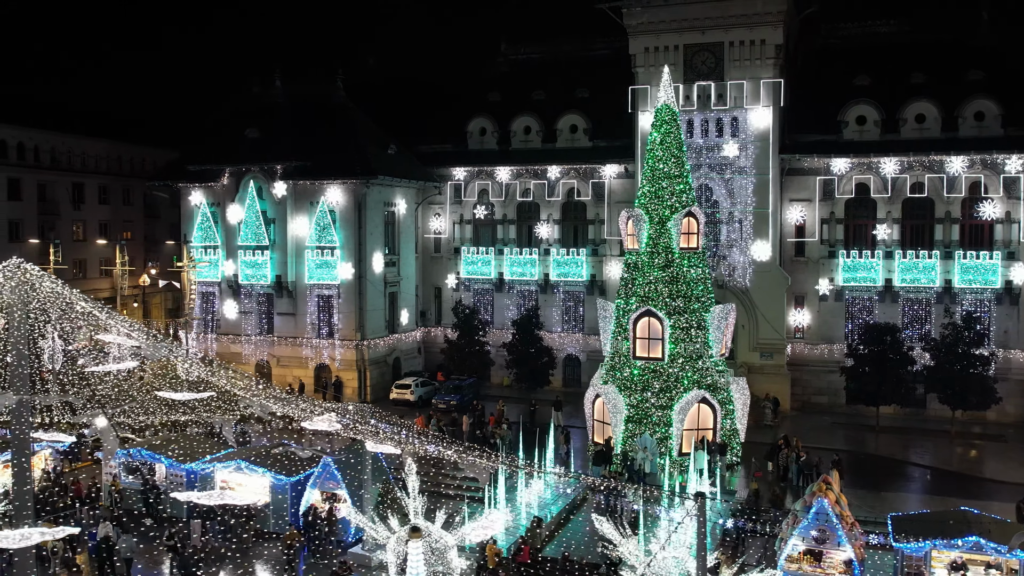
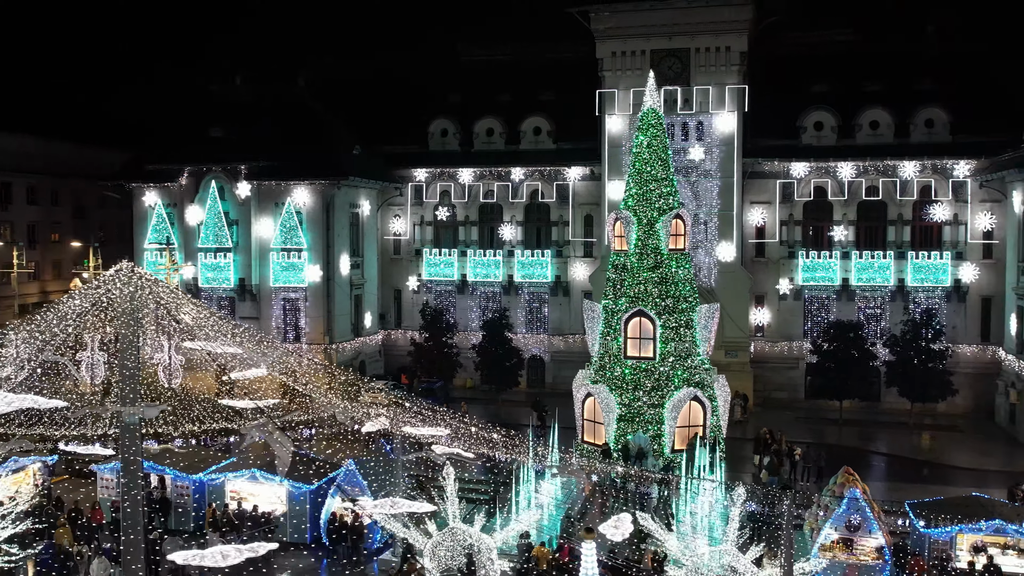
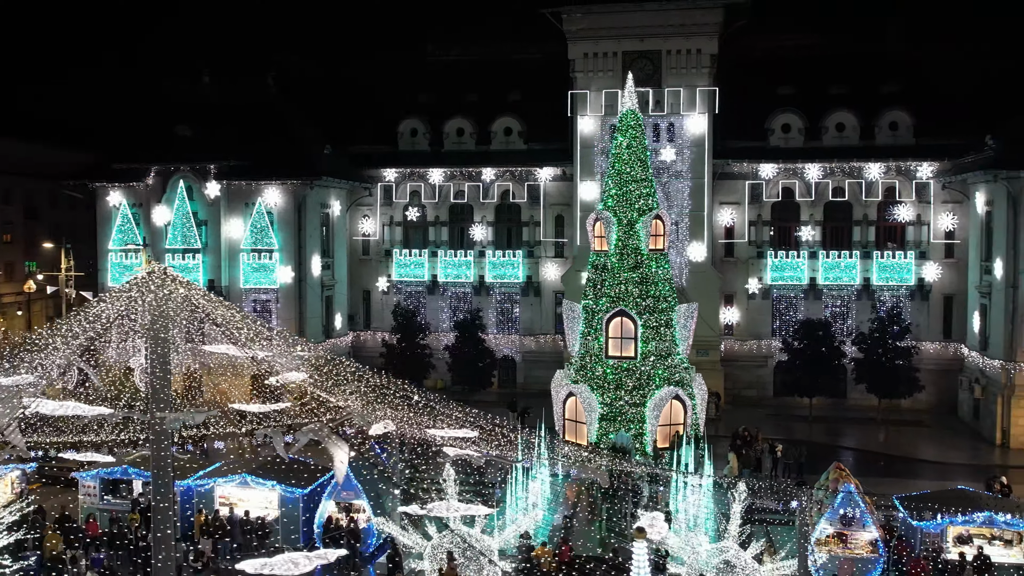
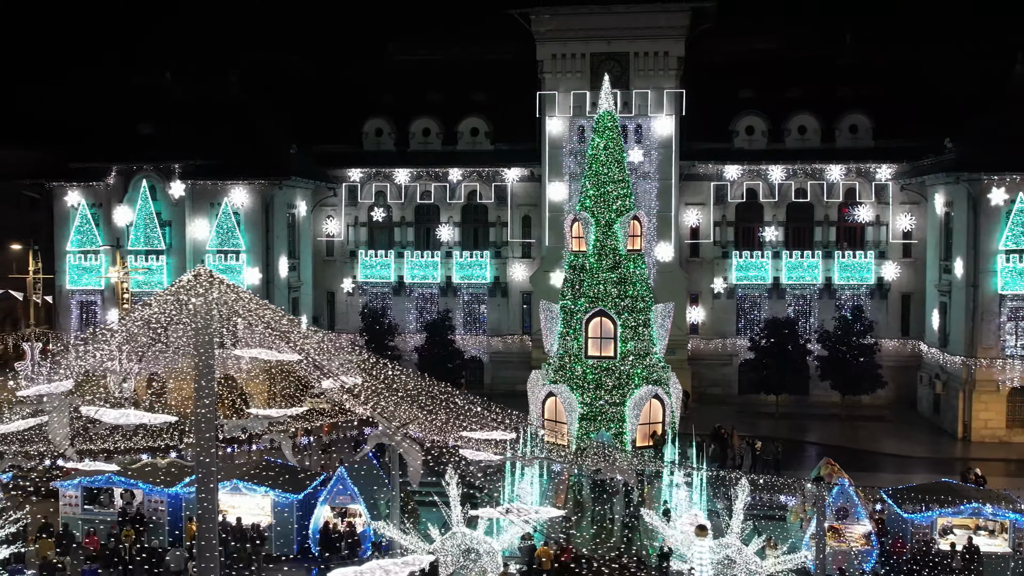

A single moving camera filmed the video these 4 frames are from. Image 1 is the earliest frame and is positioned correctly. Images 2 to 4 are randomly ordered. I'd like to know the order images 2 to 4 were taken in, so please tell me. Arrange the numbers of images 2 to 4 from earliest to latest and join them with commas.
2, 3, 4
